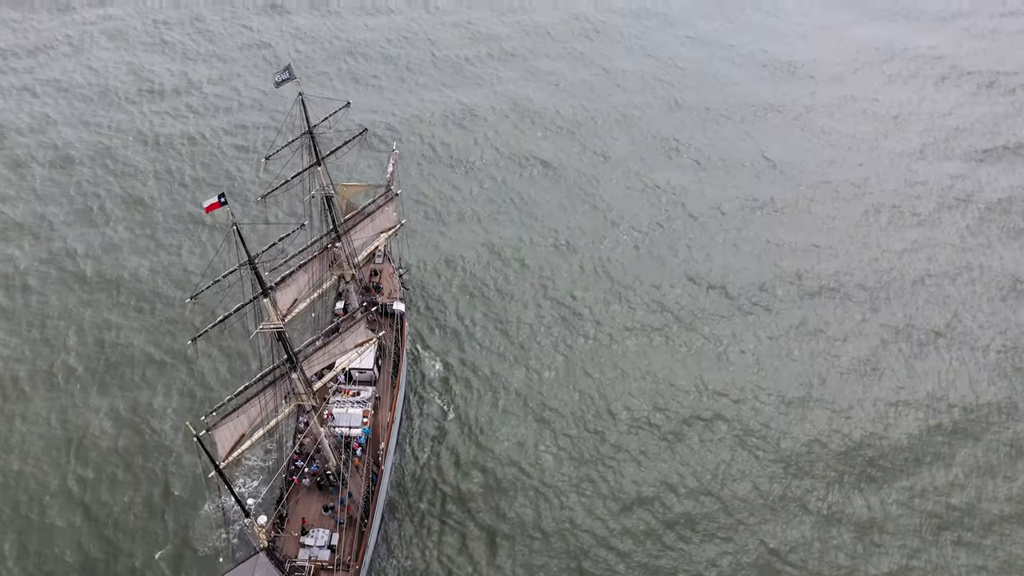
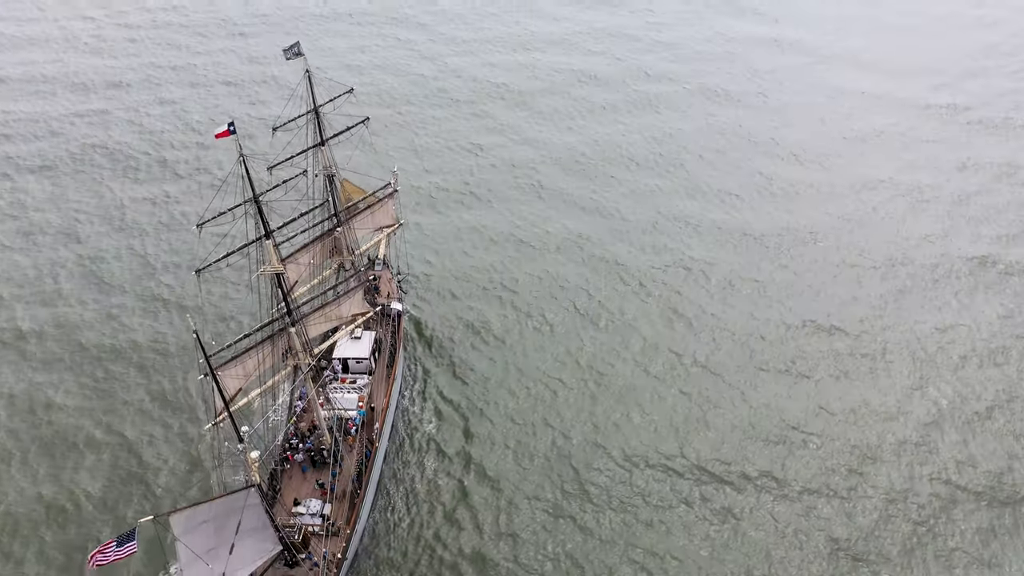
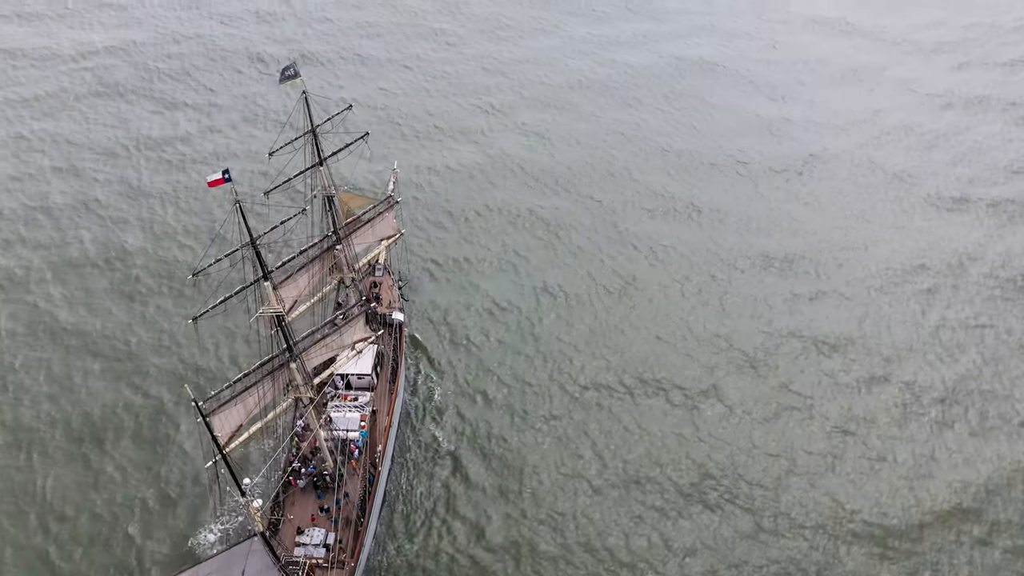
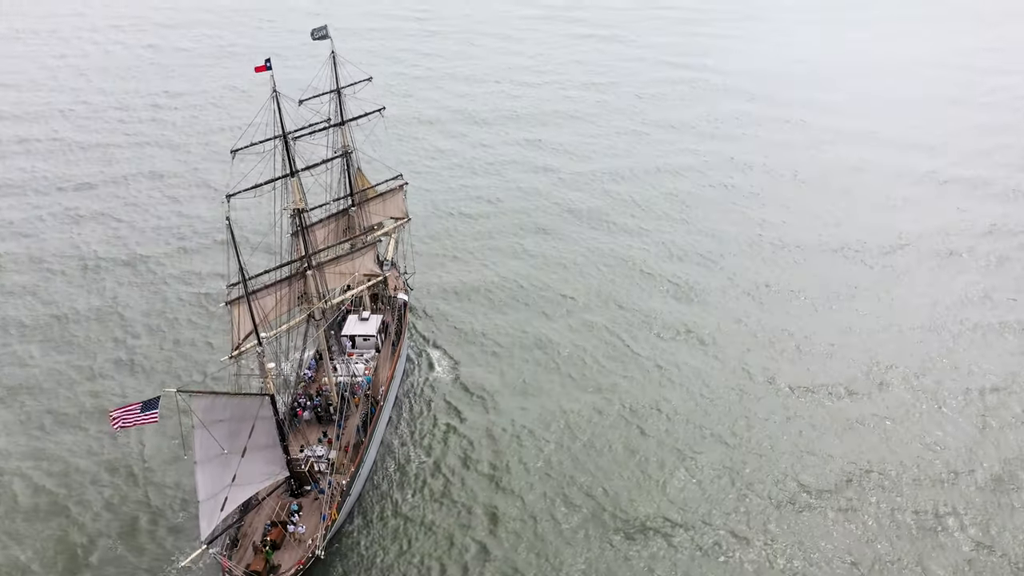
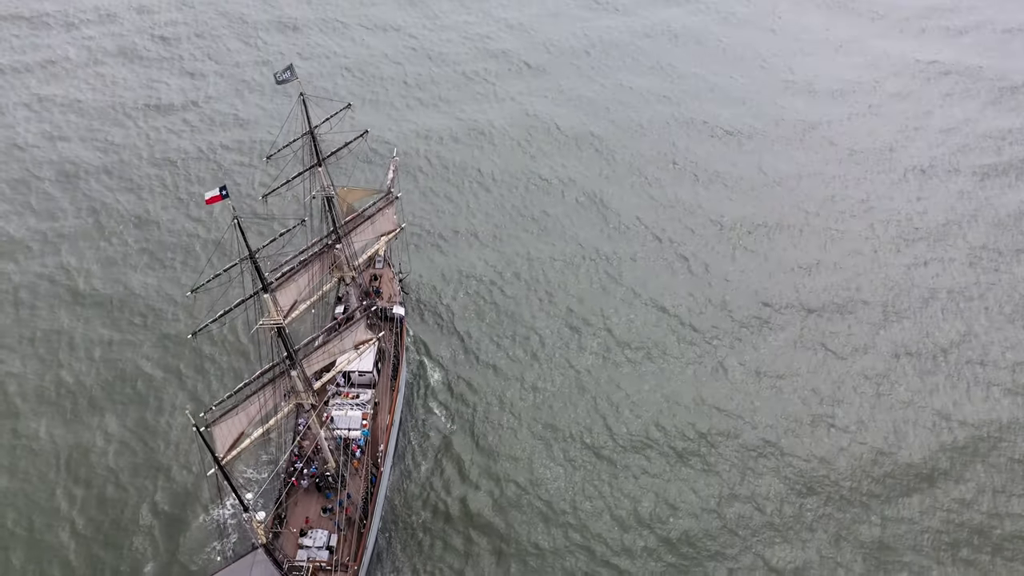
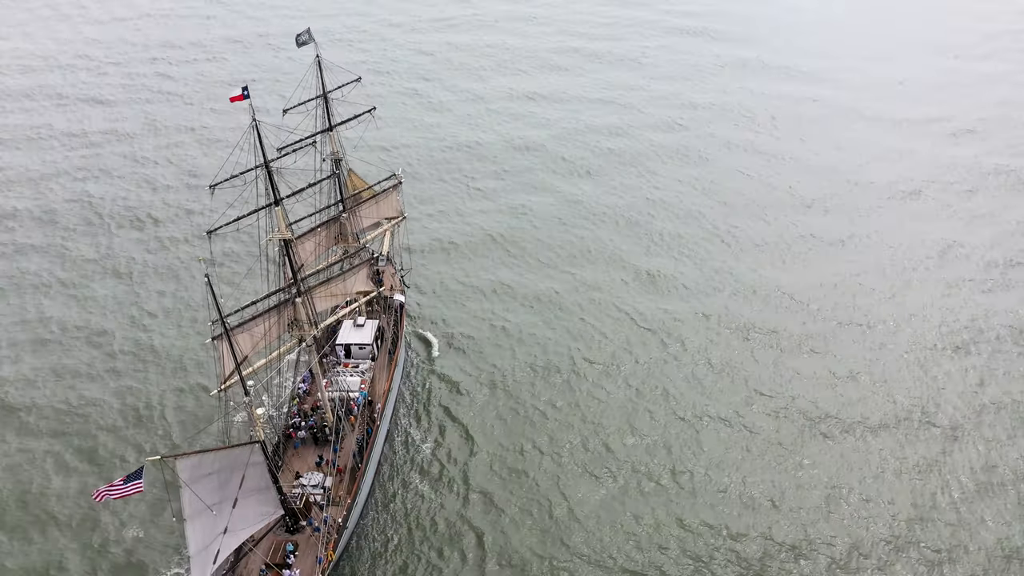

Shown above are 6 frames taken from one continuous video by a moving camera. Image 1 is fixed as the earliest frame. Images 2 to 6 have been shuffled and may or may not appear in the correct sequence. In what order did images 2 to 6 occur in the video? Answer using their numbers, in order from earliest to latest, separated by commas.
5, 3, 2, 6, 4
